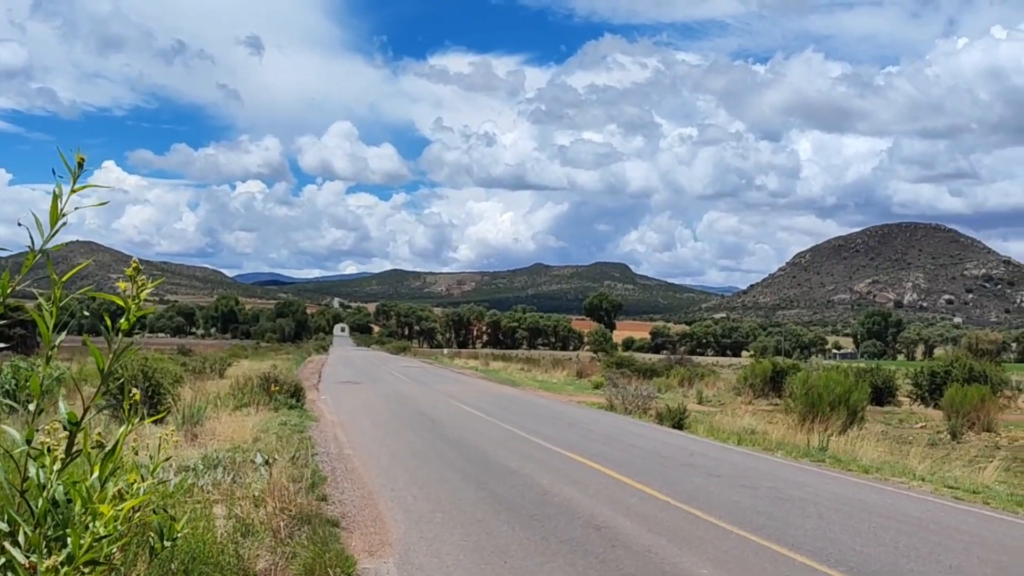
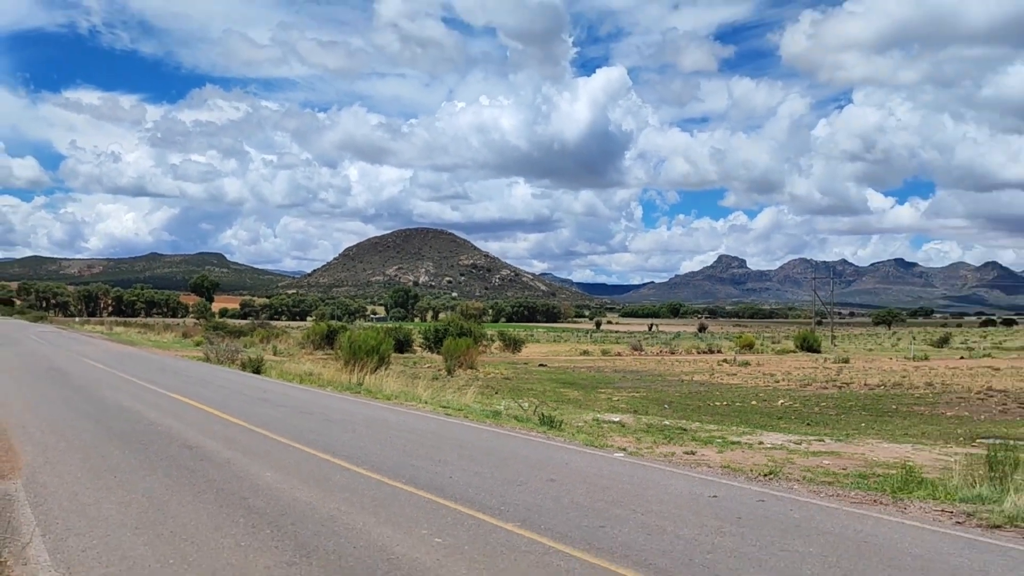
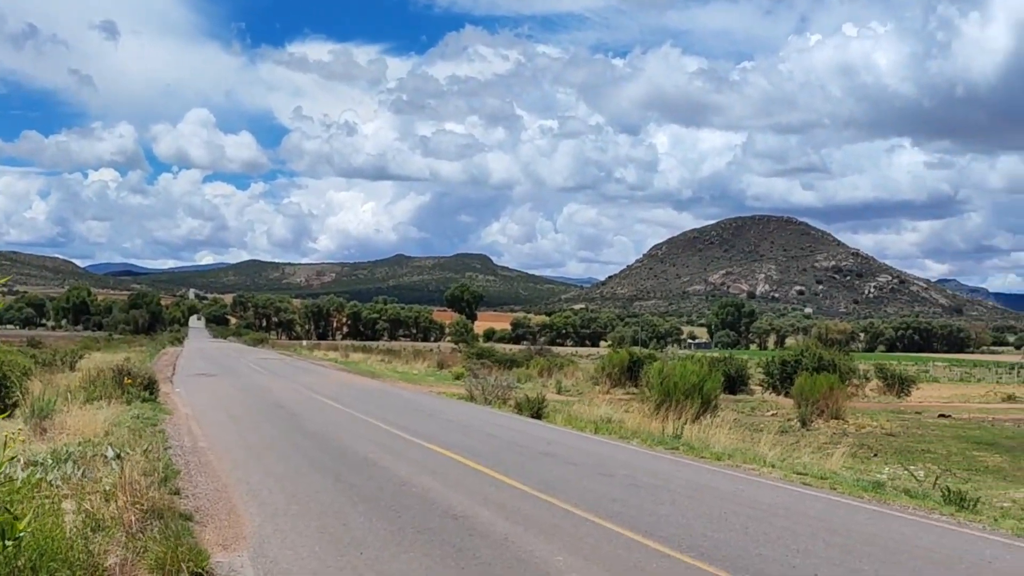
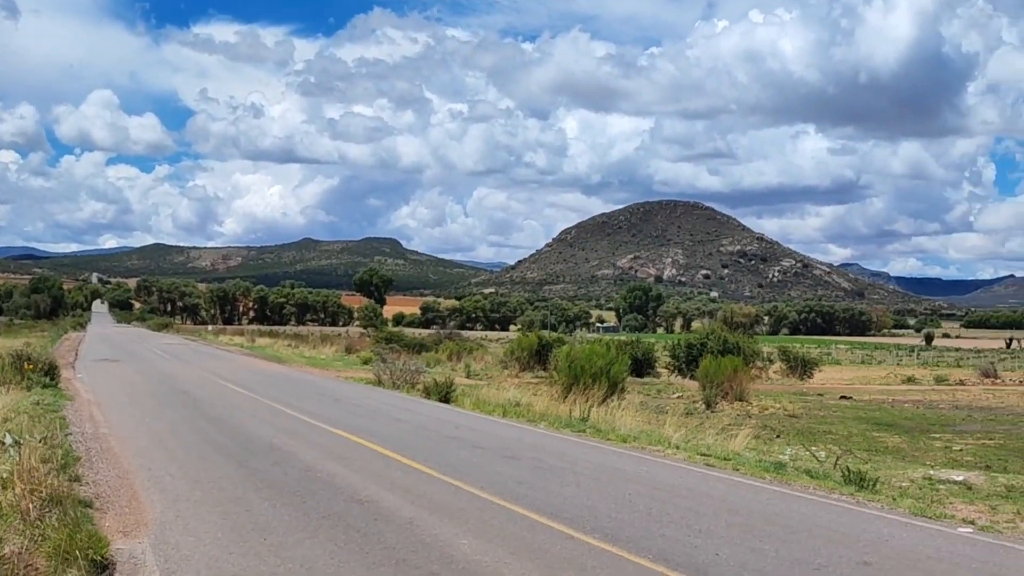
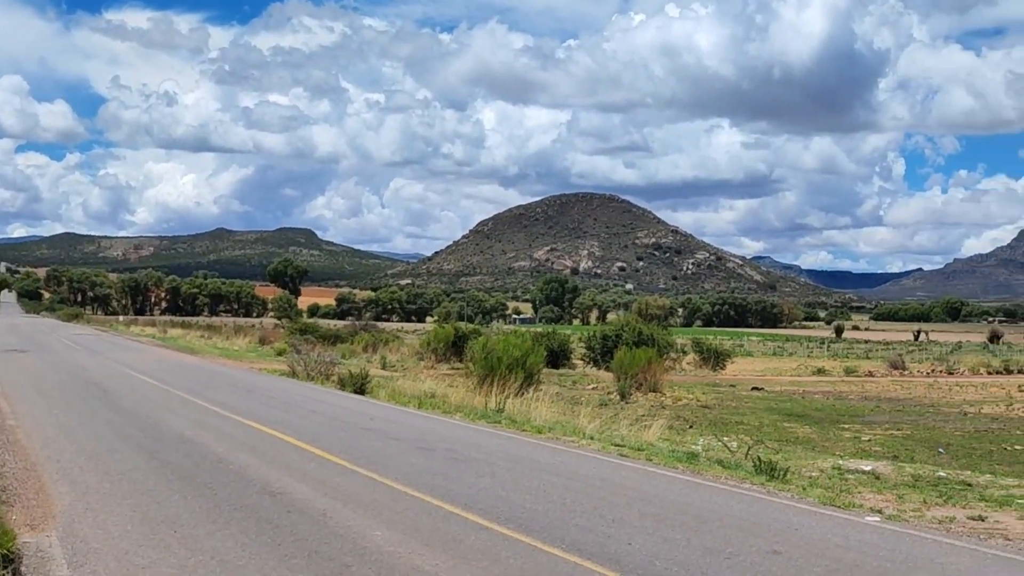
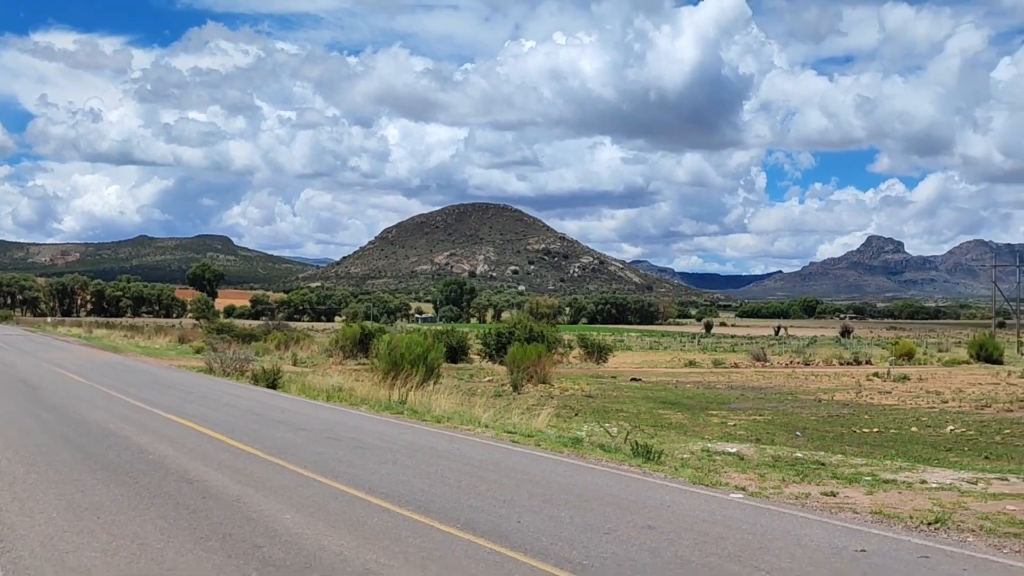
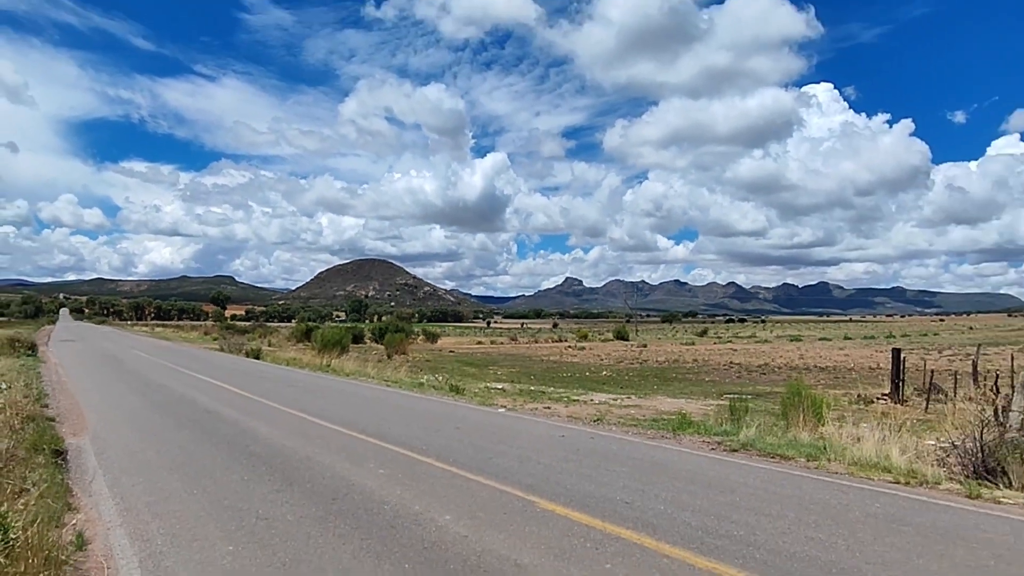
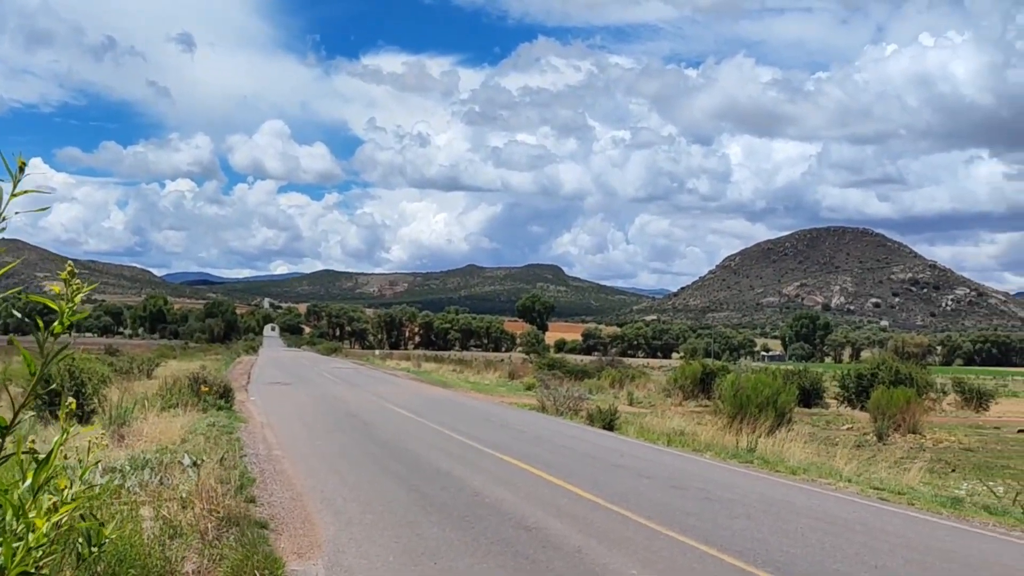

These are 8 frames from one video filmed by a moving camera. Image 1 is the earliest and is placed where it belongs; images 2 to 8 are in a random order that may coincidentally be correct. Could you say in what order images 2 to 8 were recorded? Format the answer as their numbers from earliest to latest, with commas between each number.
8, 3, 4, 5, 6, 2, 7
